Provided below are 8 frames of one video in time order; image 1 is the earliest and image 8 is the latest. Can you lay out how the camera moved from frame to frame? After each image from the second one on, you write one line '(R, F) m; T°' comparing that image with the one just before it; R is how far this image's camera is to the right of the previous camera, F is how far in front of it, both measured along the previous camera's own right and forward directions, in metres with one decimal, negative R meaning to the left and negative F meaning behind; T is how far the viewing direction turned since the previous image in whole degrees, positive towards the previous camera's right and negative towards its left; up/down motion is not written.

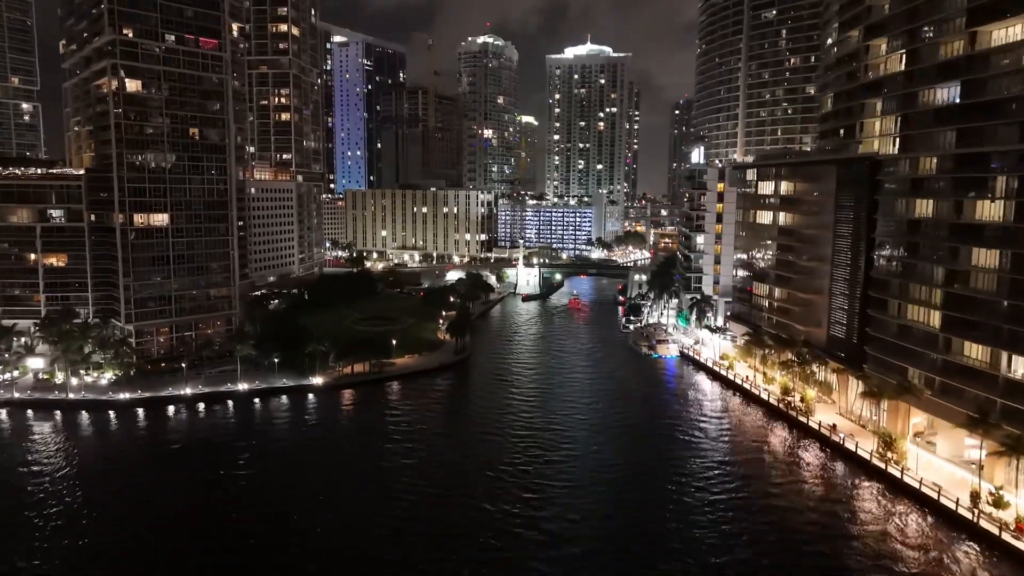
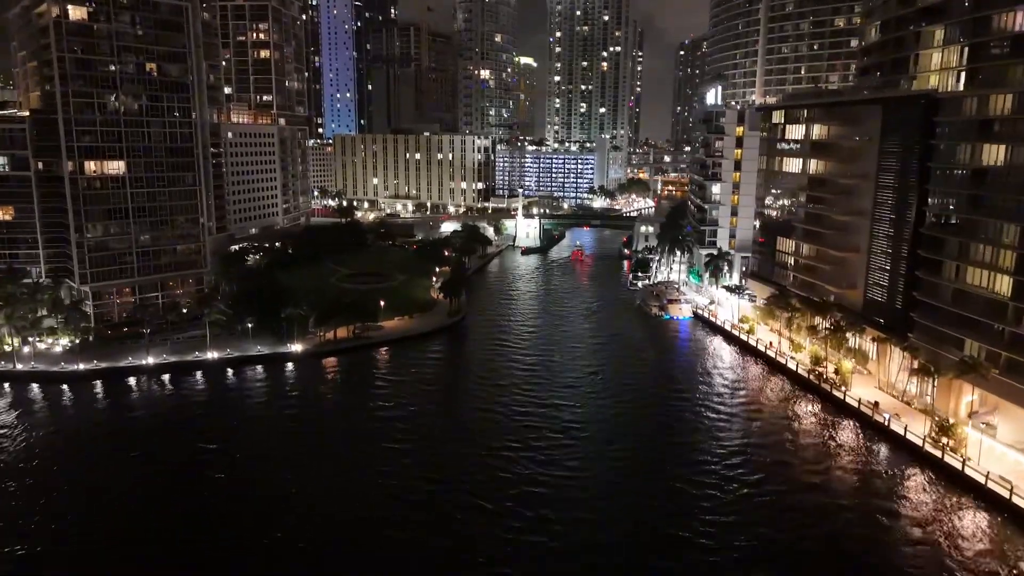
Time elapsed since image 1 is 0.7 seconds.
(-0.1, +8.0) m; 0°
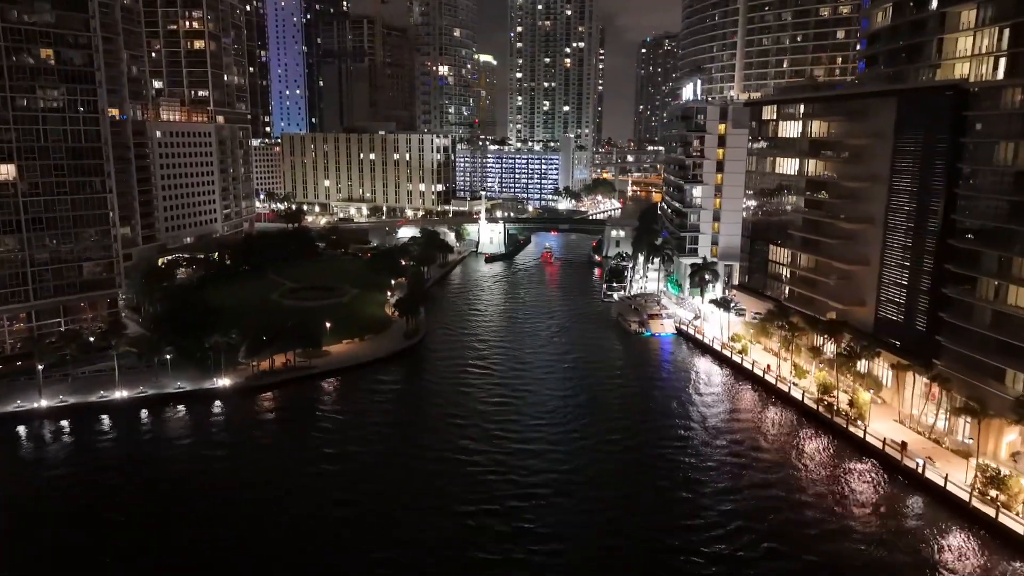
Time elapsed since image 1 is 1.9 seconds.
(-0.2, +9.1) m; +3°
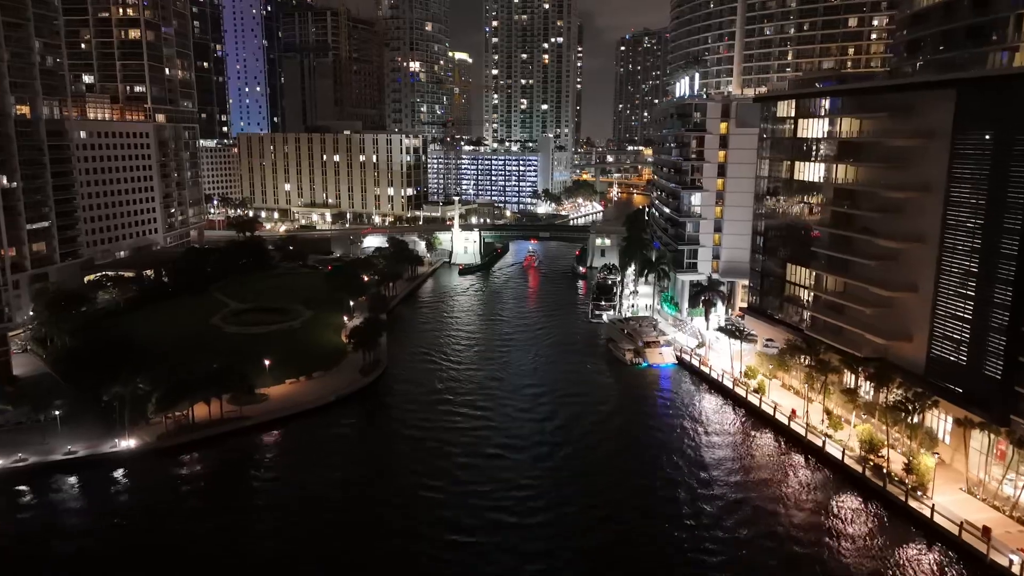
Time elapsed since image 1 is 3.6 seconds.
(+0.3, +10.8) m; +2°
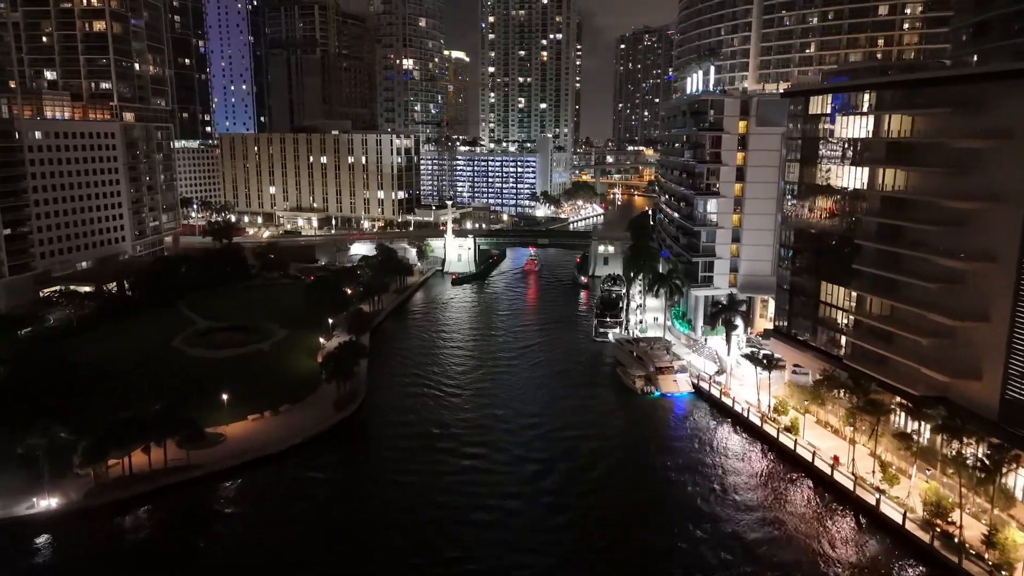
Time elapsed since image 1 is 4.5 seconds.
(+0.2, +7.6) m; 0°
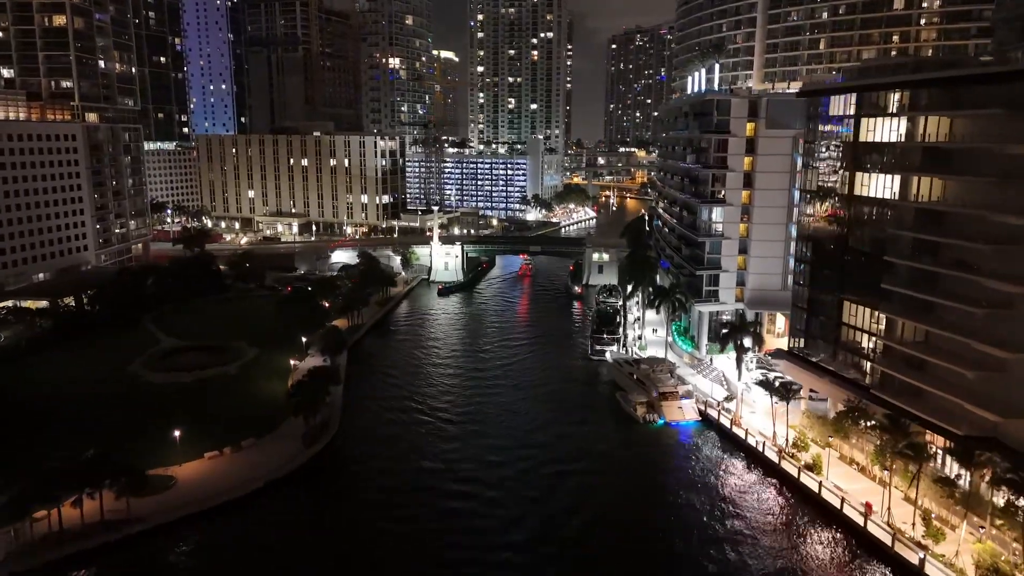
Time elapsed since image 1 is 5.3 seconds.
(+0.1, +5.5) m; +1°
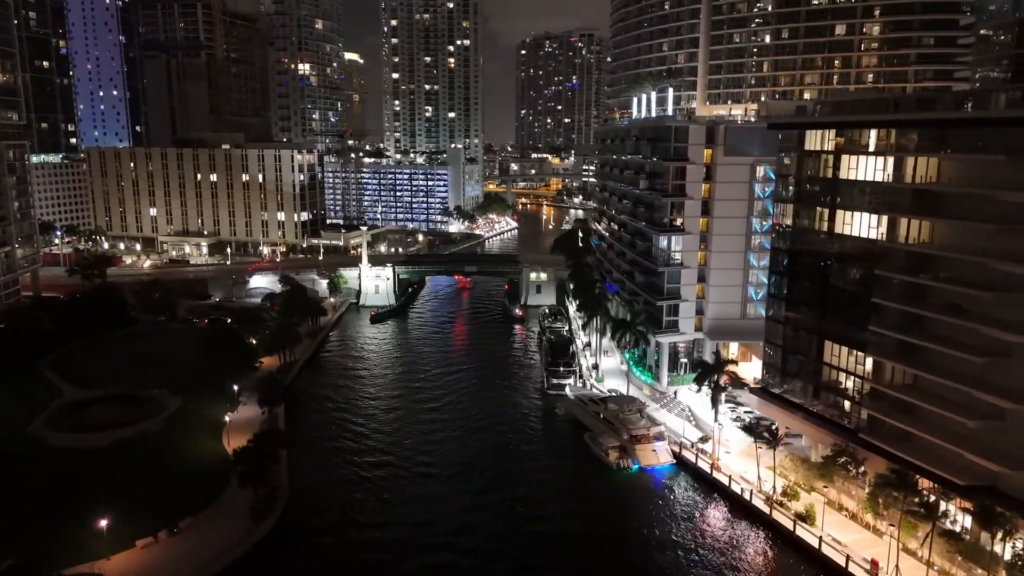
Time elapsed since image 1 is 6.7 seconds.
(-4.0, +4.1) m; +7°
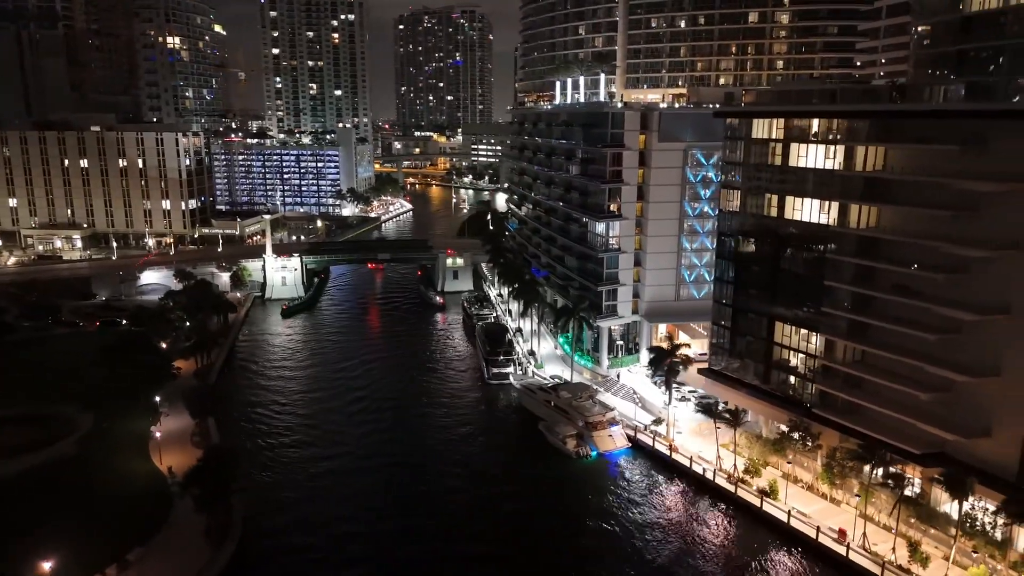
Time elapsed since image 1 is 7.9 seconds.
(-5.4, +1.6) m; +10°
